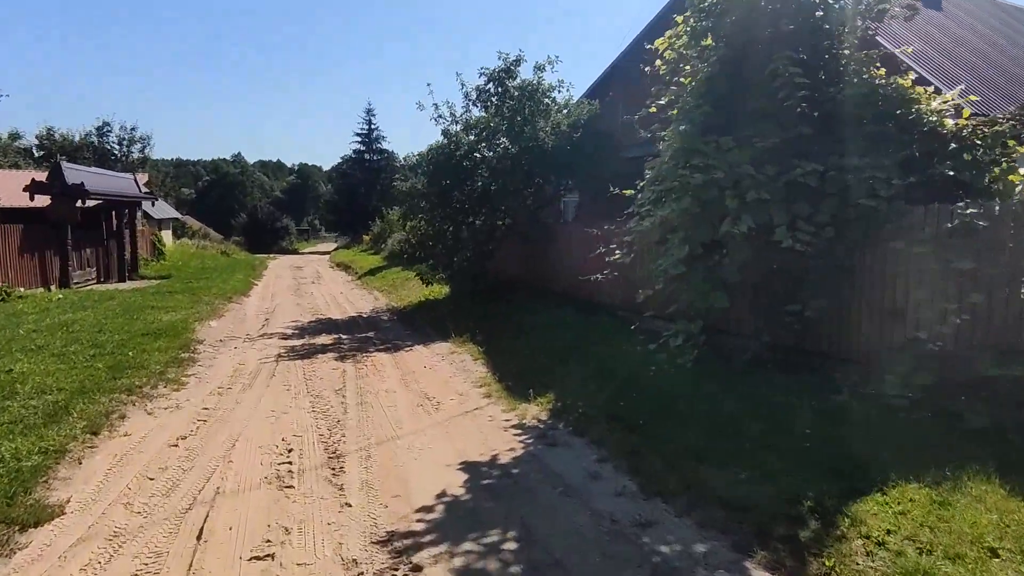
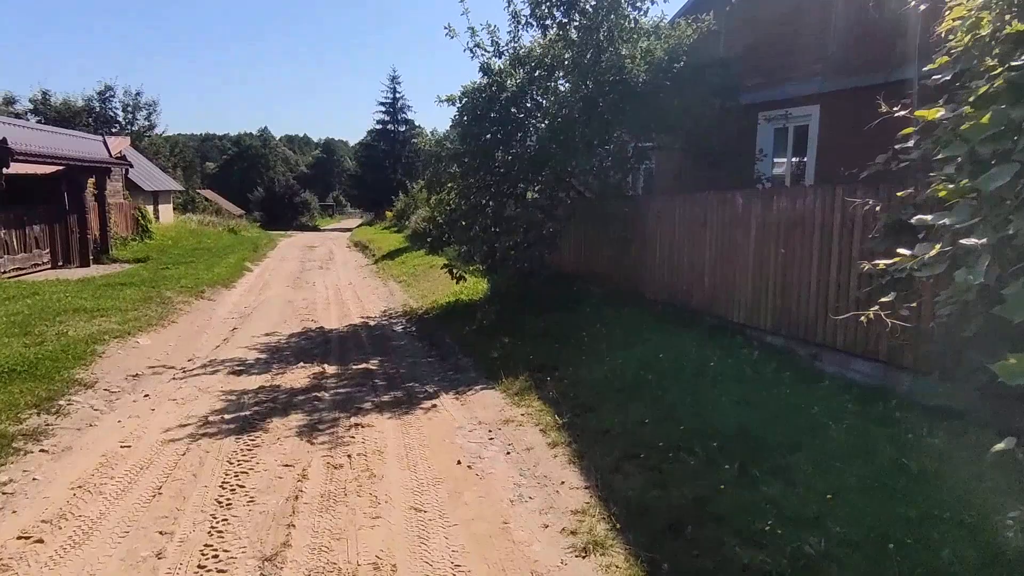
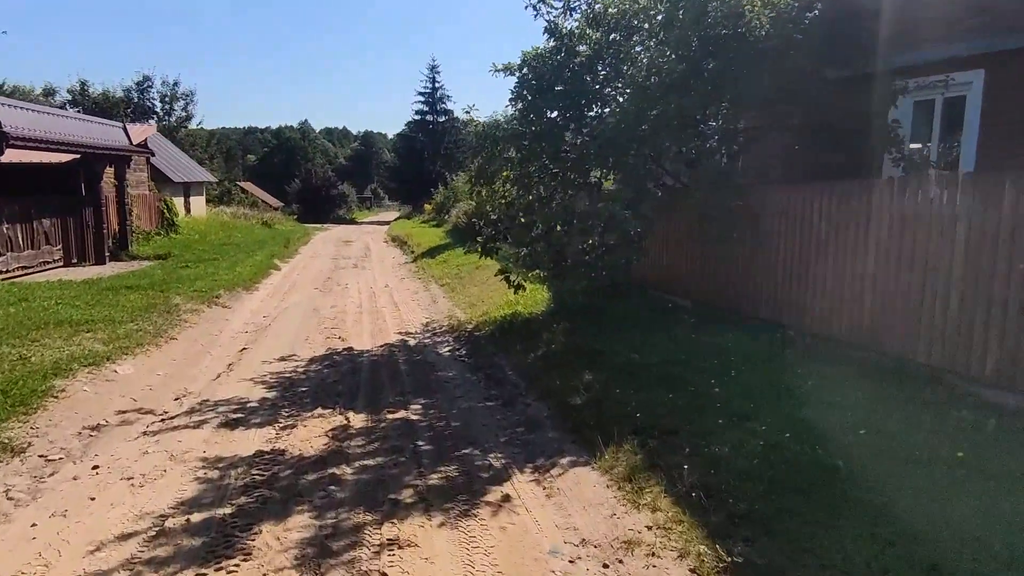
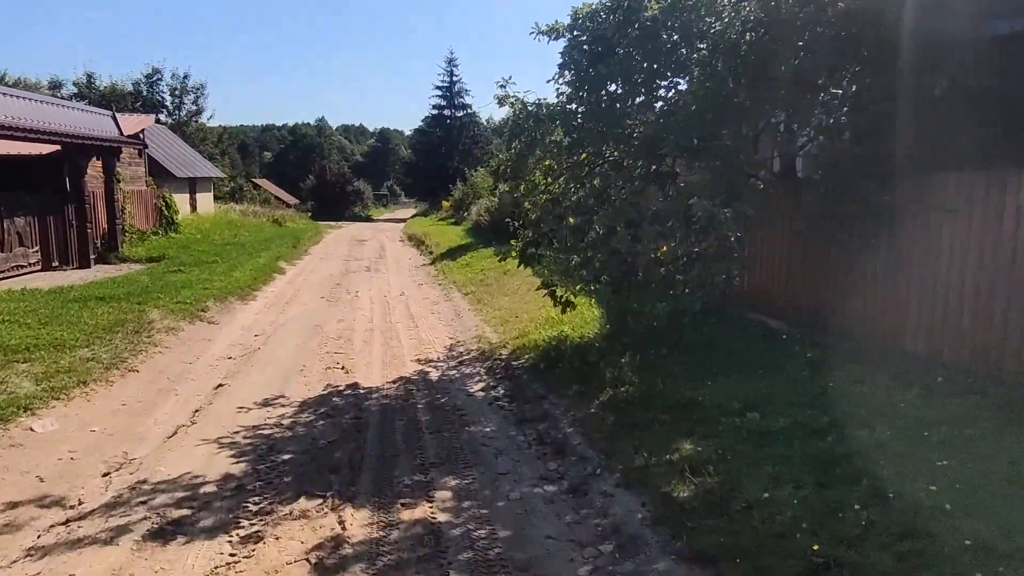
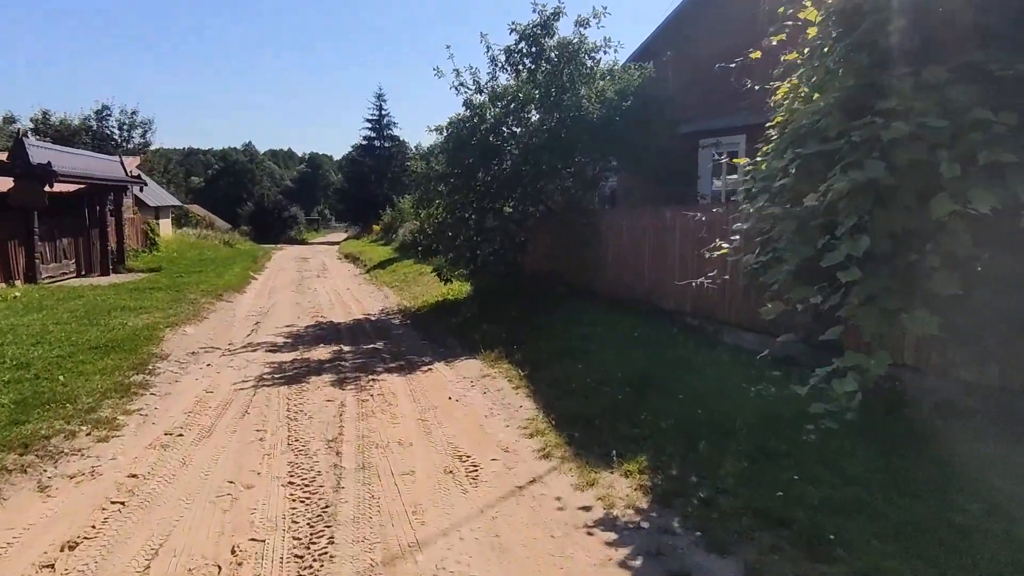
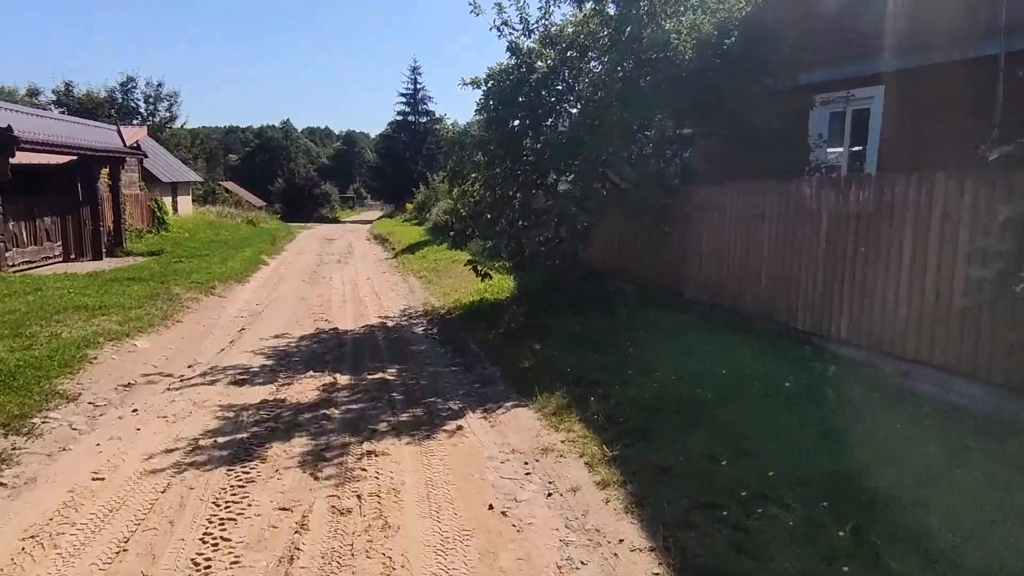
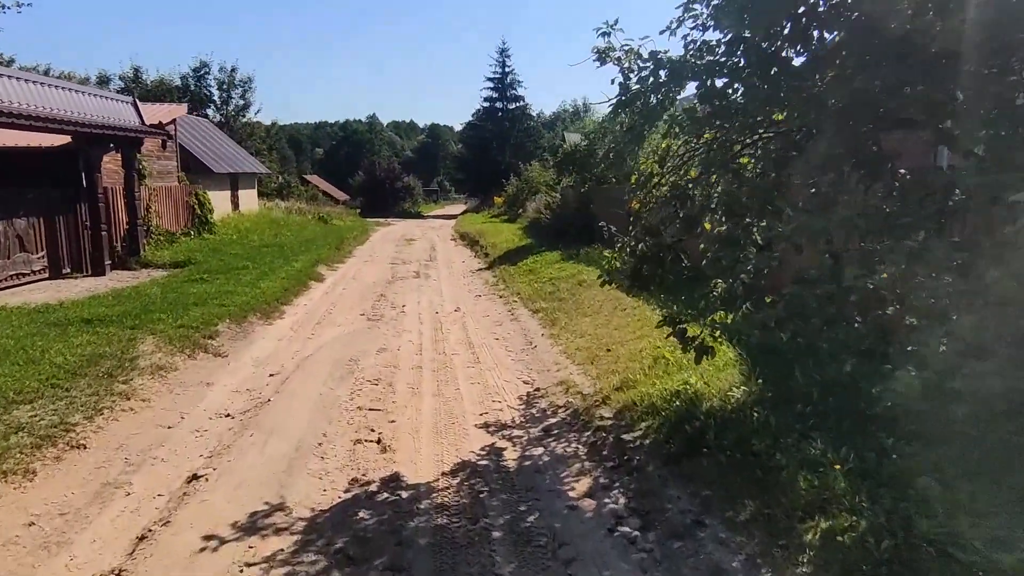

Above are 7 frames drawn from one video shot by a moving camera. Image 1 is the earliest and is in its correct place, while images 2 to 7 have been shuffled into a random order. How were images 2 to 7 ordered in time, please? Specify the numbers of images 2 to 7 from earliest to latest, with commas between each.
5, 2, 6, 3, 4, 7
